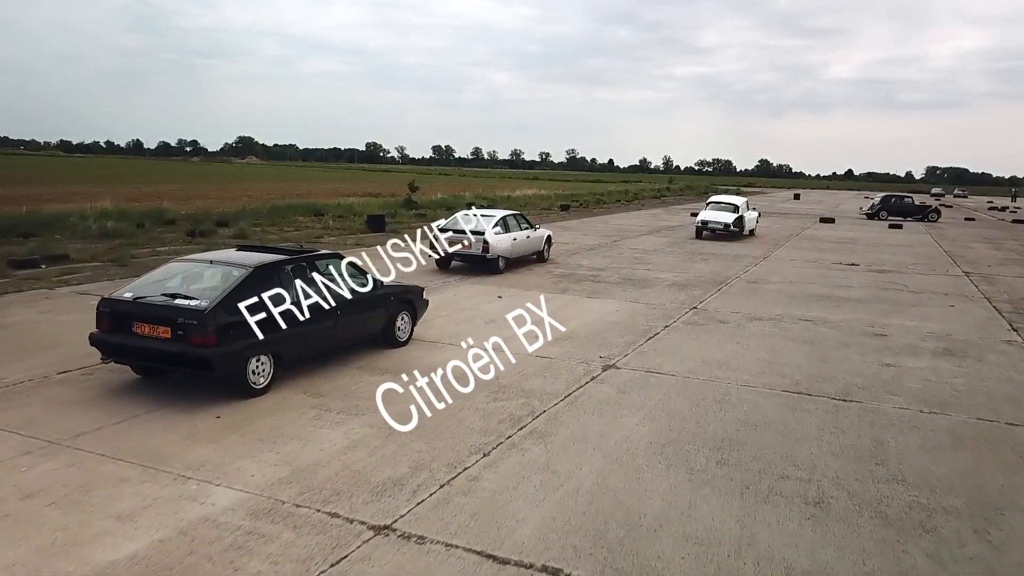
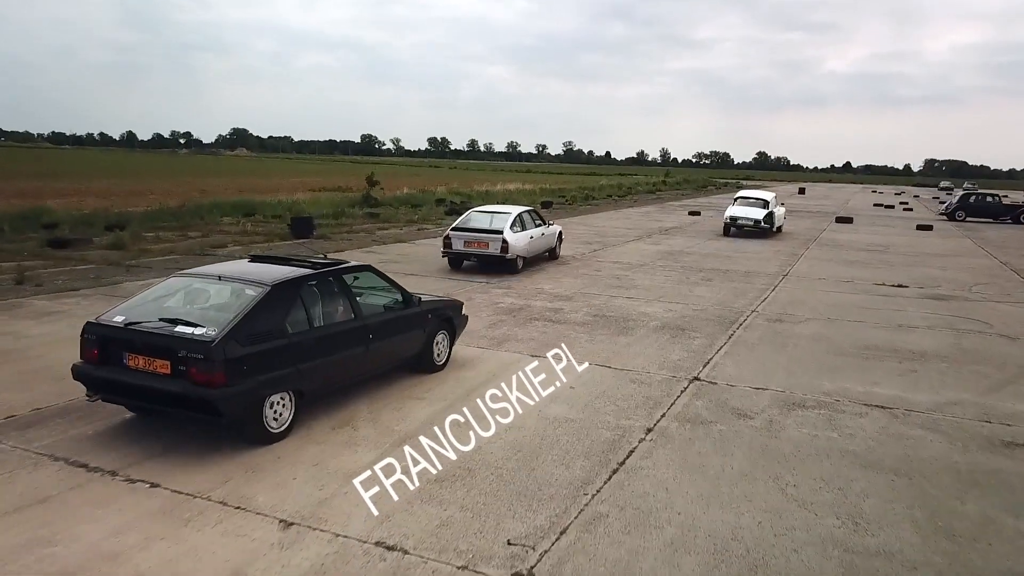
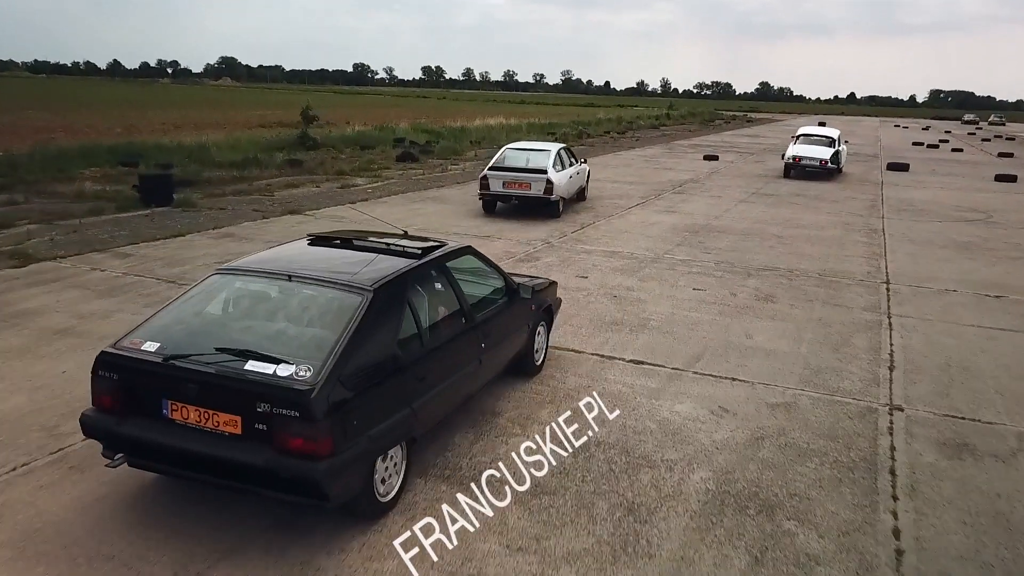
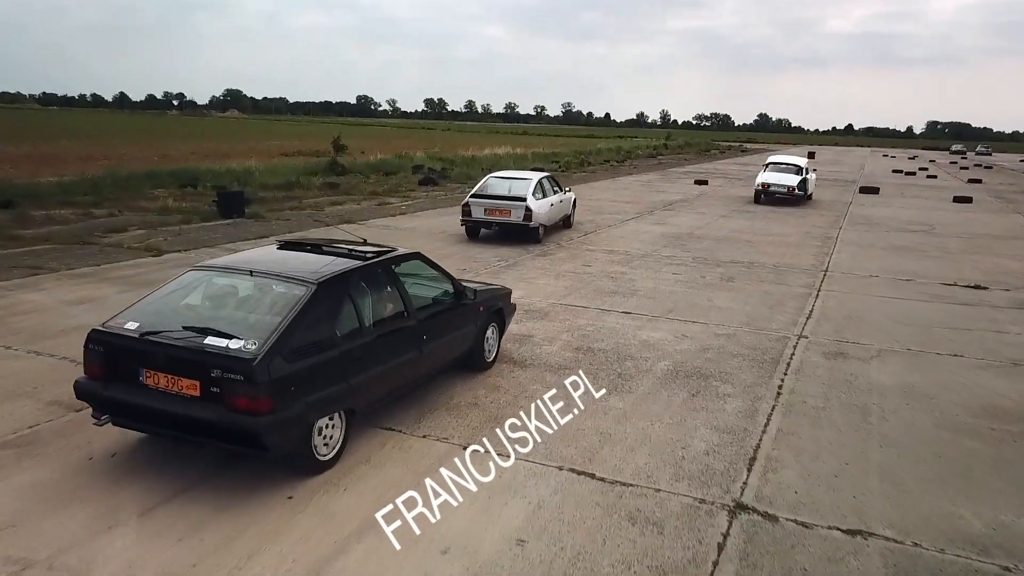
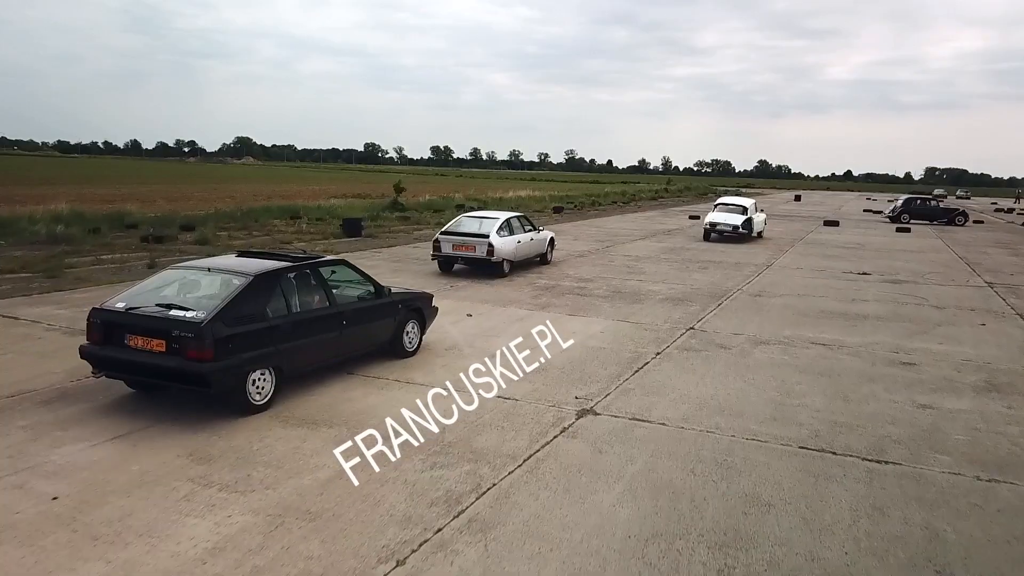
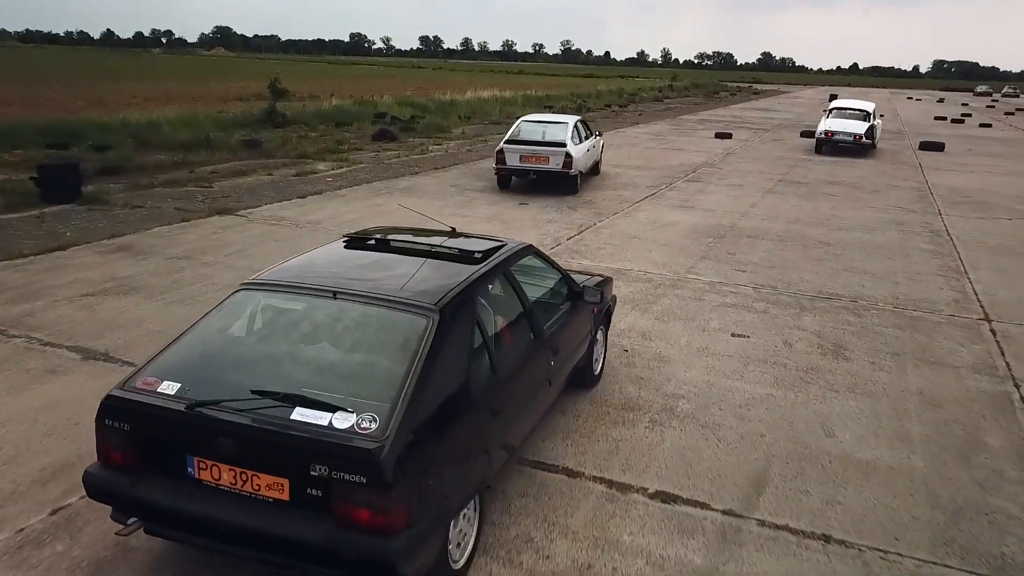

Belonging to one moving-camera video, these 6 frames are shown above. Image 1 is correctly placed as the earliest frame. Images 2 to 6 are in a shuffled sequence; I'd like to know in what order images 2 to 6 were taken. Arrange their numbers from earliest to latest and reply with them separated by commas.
5, 2, 4, 3, 6
